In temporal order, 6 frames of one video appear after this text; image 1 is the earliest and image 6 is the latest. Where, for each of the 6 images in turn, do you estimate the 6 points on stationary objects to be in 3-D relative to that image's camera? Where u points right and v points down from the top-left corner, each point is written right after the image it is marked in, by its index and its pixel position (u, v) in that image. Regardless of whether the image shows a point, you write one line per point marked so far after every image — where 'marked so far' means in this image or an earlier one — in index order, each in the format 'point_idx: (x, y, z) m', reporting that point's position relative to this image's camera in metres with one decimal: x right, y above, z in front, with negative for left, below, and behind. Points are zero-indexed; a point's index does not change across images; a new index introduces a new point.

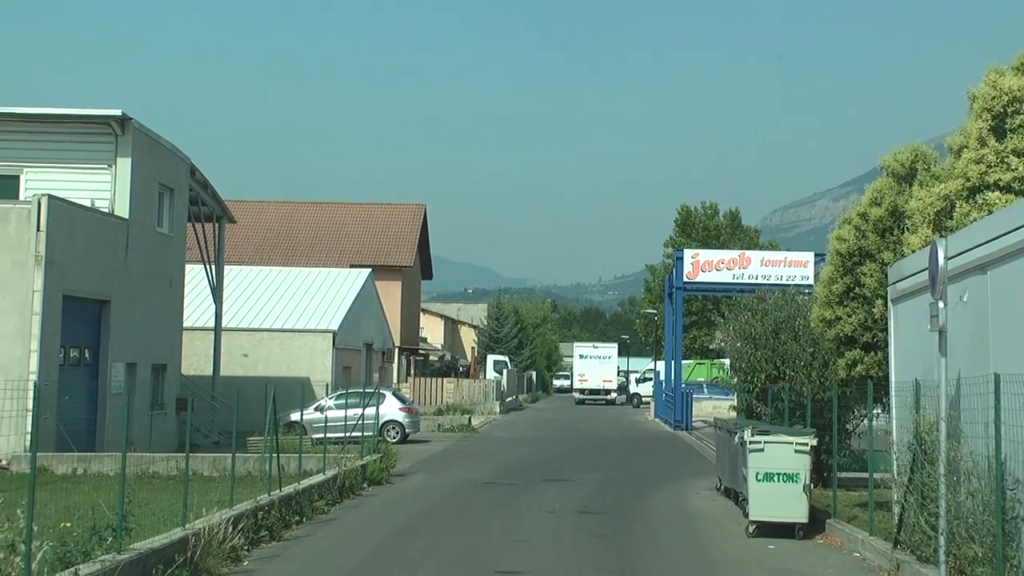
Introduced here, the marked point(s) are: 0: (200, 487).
0: (-5.1, -3.2, +18.4) m
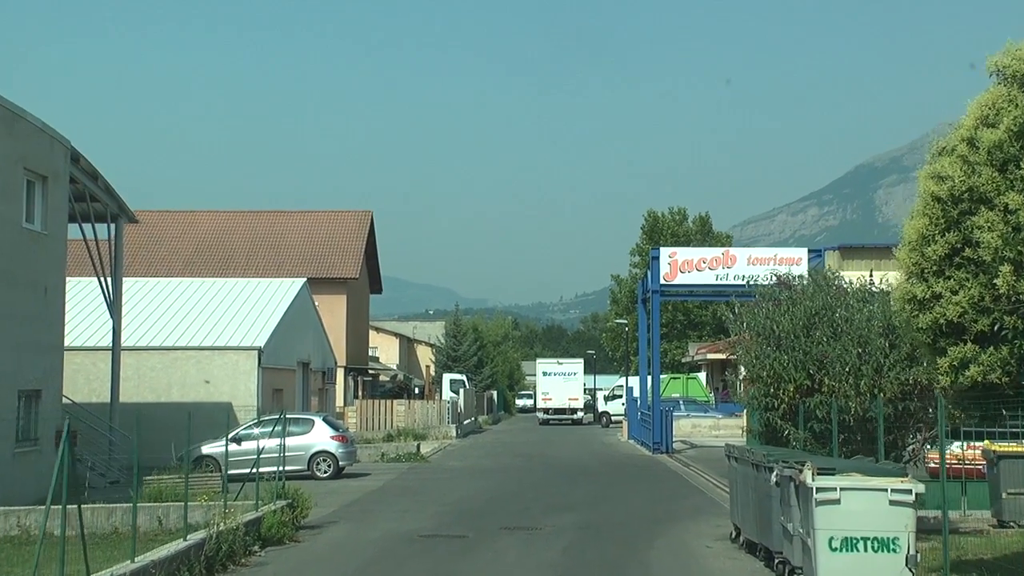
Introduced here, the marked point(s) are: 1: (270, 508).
0: (-5.7, -3.2, +13.6) m
1: (-3.1, -2.8, +14.5) m
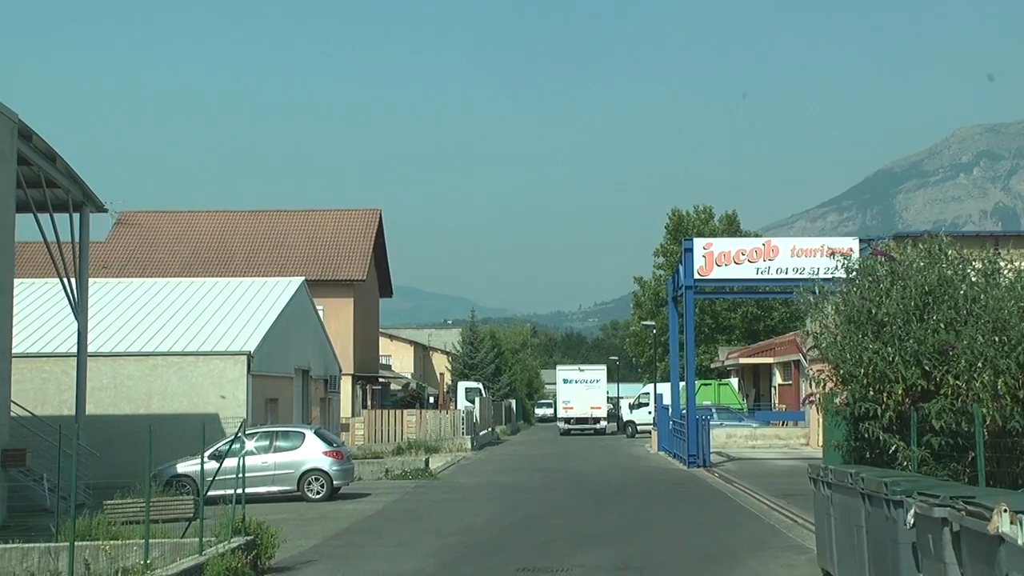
0: (-5.5, -3.0, +10.4) m
1: (-2.9, -2.6, +11.3) m
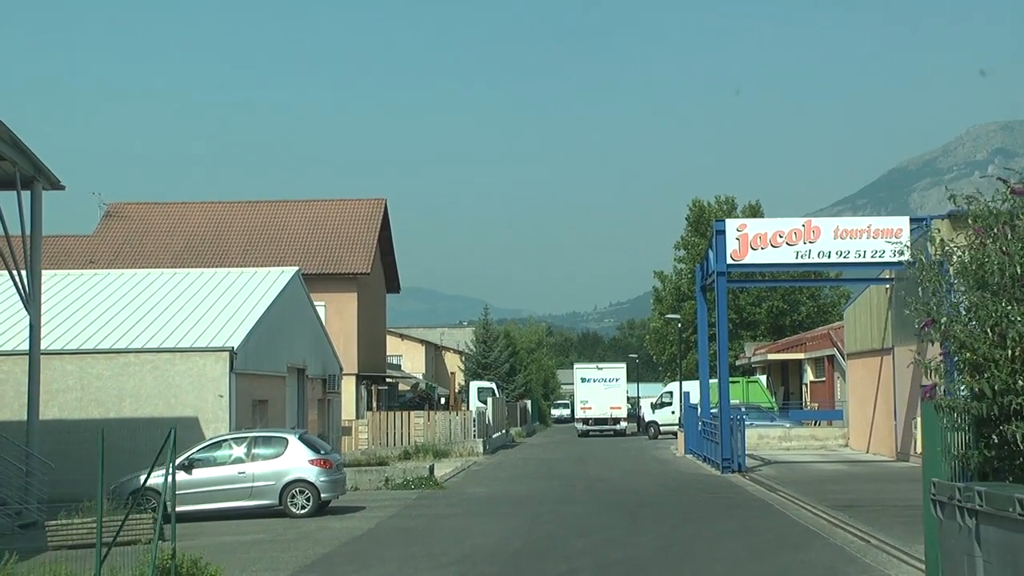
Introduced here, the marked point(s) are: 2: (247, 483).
0: (-5.5, -2.7, +7.6) m
1: (-2.8, -2.3, +8.4) m
2: (-4.4, -3.3, +19.1) m
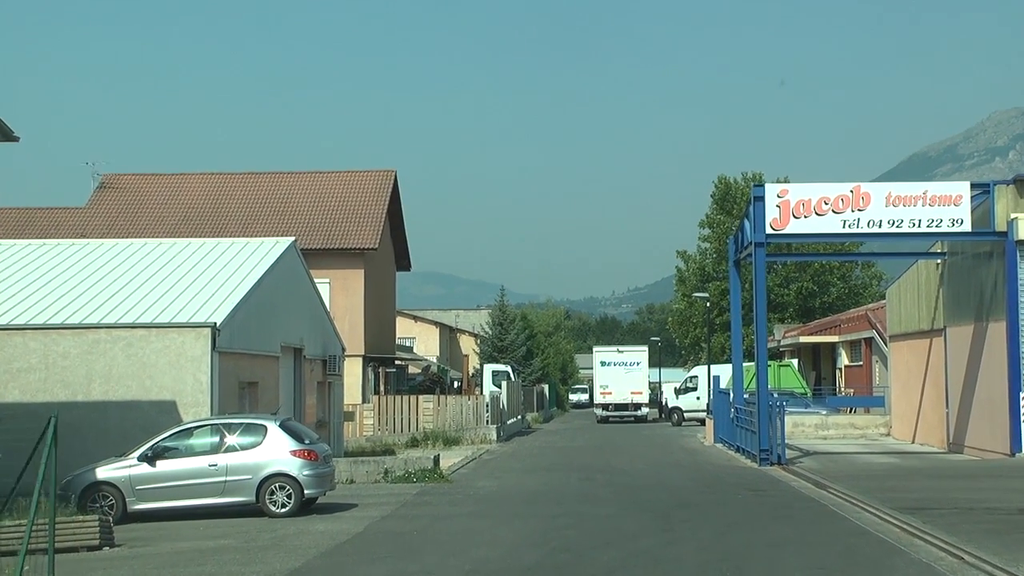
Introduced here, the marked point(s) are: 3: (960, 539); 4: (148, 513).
0: (-5.5, -2.4, +5.1) m
1: (-2.8, -1.9, +5.9) m
2: (-4.3, -2.8, +16.6) m
3: (+5.2, -2.9, +13.3) m
4: (-5.4, -3.3, +16.9) m
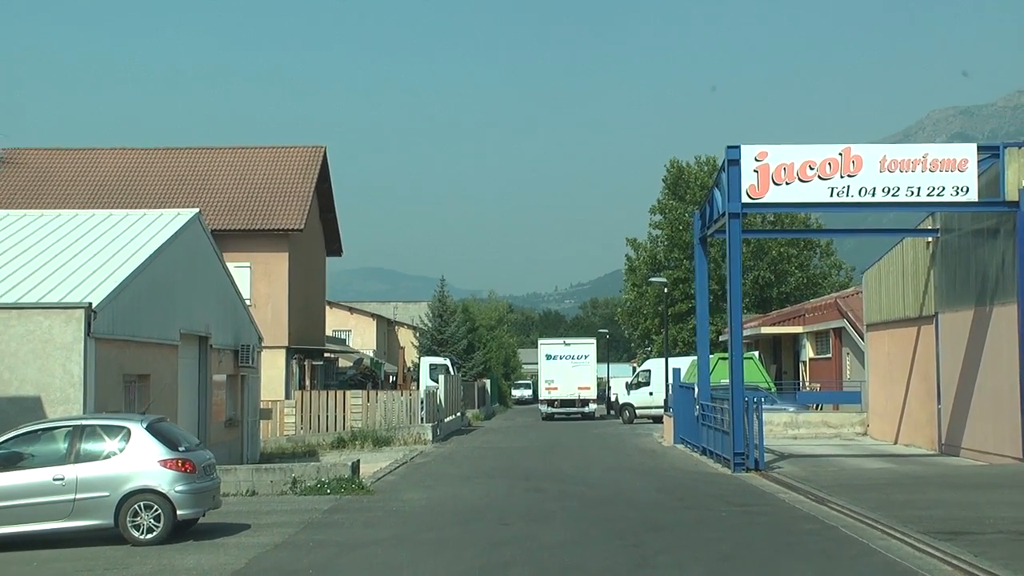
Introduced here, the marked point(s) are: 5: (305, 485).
0: (-5.6, -2.0, +1.4) m
1: (-3.0, -1.6, +2.3) m
2: (-5.0, -2.3, +12.9) m
3: (+4.6, -2.5, +10.1) m
4: (-6.2, -2.9, +13.2) m
5: (-3.3, -3.1, +18.2) m
